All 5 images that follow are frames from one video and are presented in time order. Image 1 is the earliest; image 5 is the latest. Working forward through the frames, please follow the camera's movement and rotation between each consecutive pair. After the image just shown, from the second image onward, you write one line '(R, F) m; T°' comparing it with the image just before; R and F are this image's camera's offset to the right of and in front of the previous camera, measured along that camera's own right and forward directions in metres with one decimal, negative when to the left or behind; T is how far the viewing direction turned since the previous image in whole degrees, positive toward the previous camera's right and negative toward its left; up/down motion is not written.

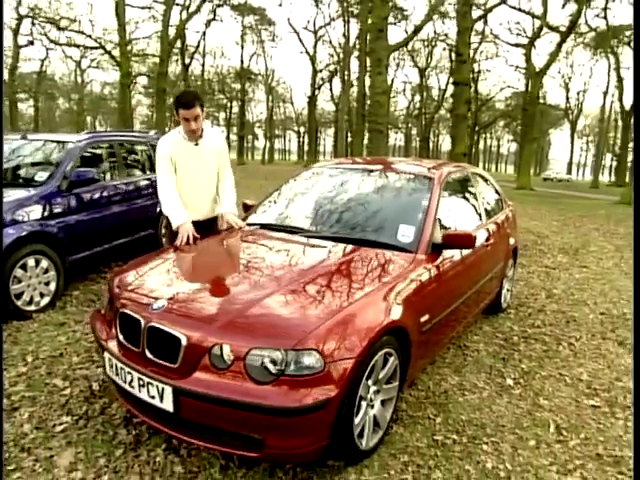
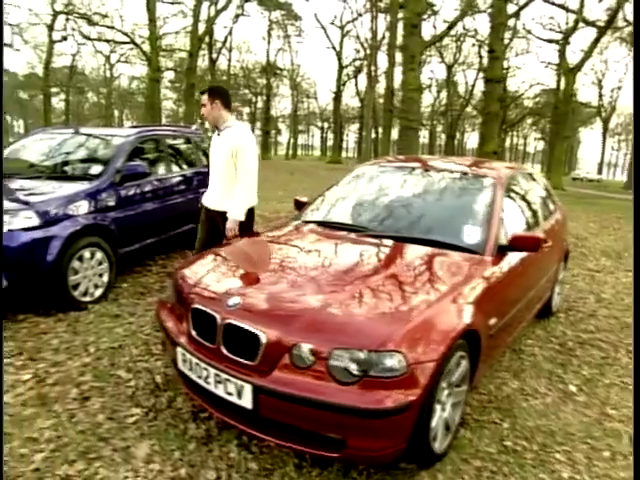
(-0.4, 0.0) m; -2°
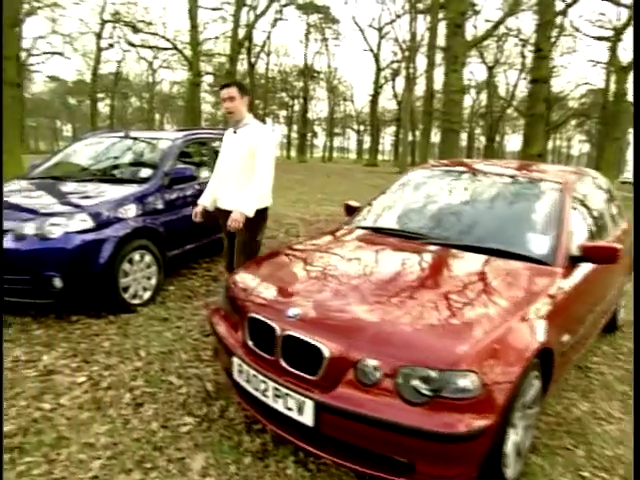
(-0.2, +0.1) m; -4°
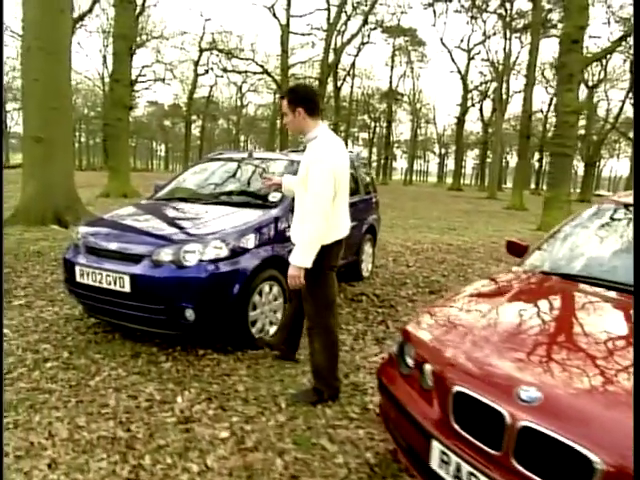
(-0.8, +0.5) m; -9°
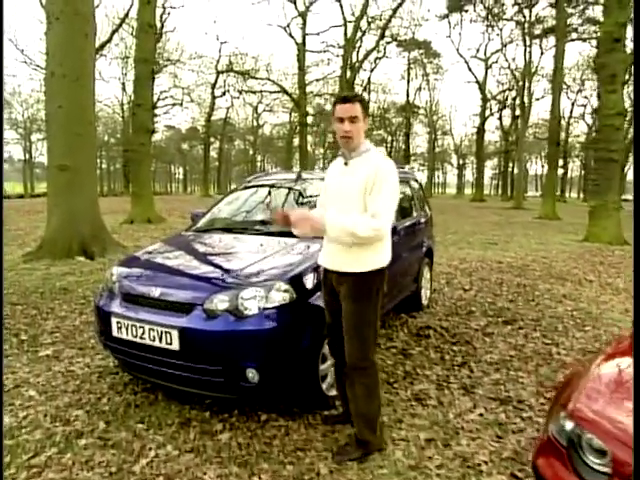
(-0.5, +0.8) m; -2°
